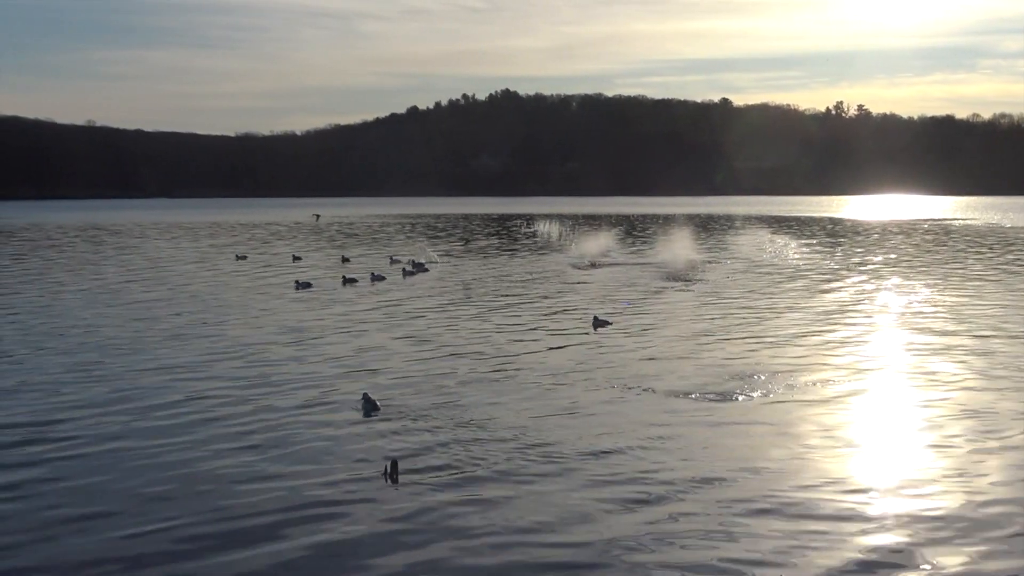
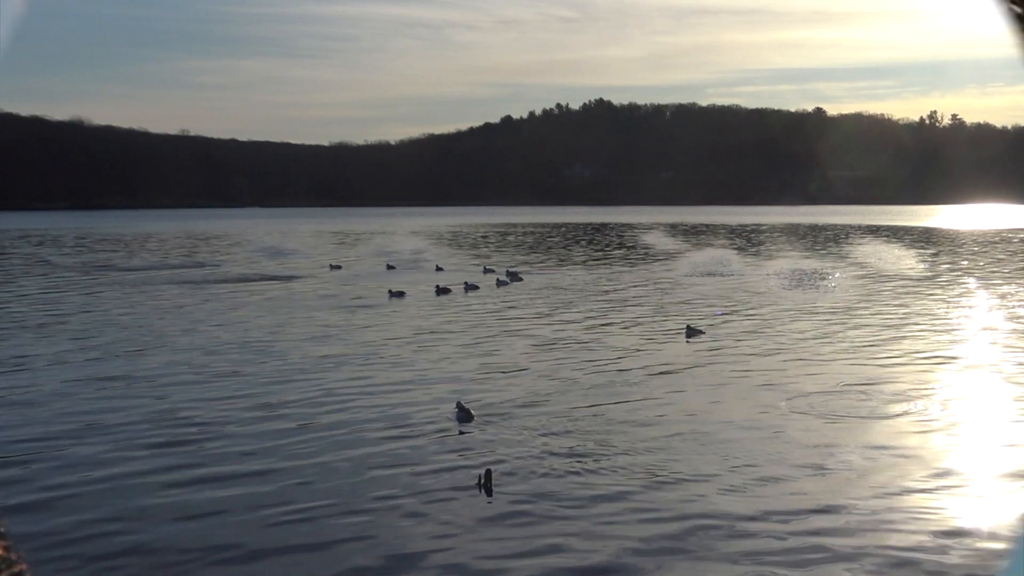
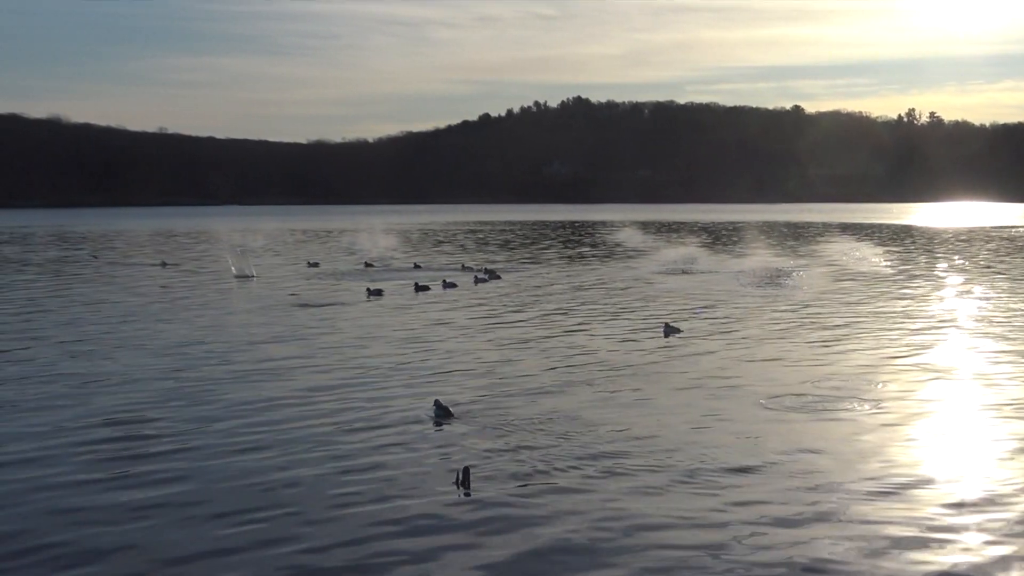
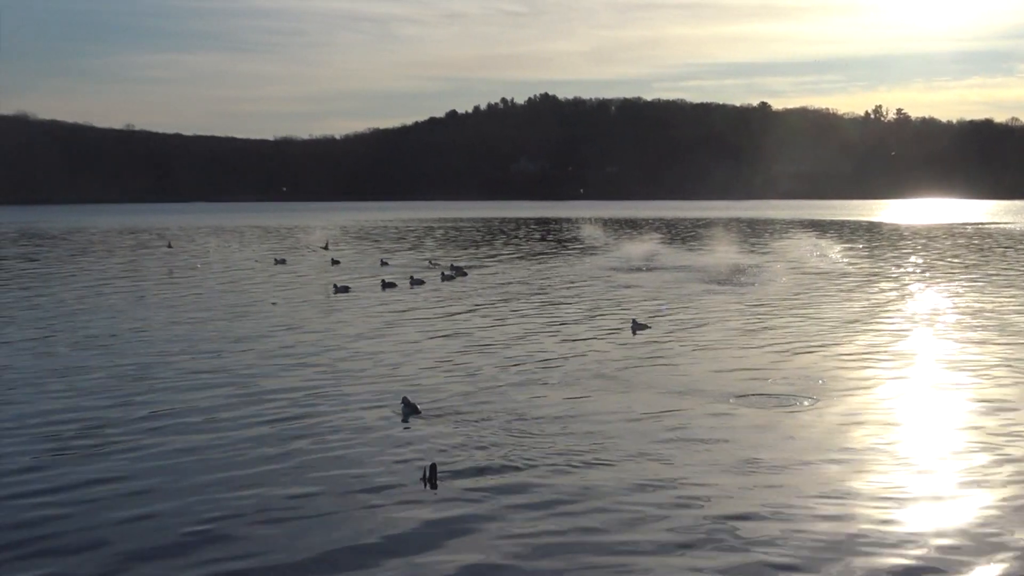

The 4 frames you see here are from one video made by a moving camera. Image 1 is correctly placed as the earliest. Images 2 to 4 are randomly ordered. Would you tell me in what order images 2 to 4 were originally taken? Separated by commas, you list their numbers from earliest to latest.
4, 3, 2
